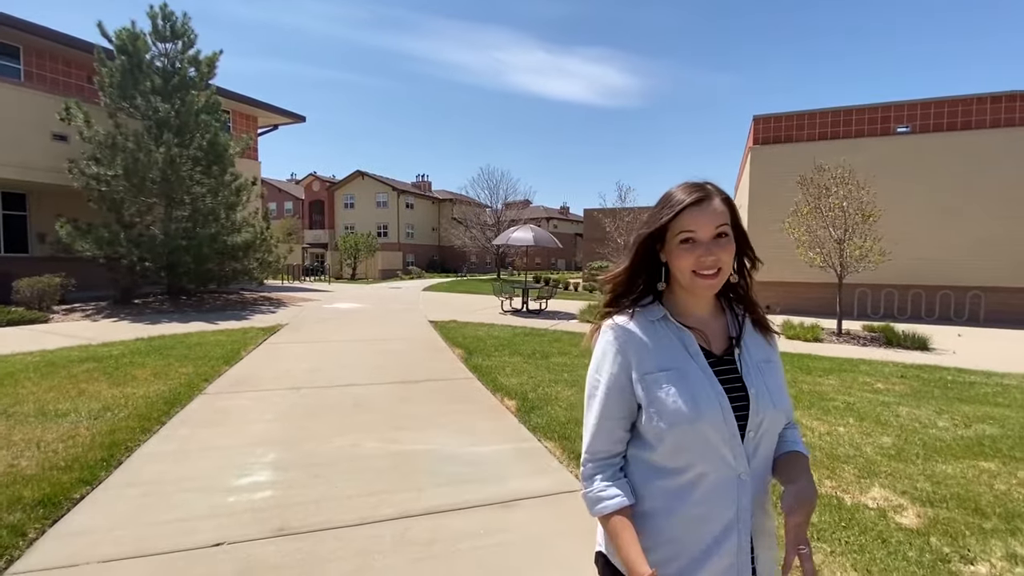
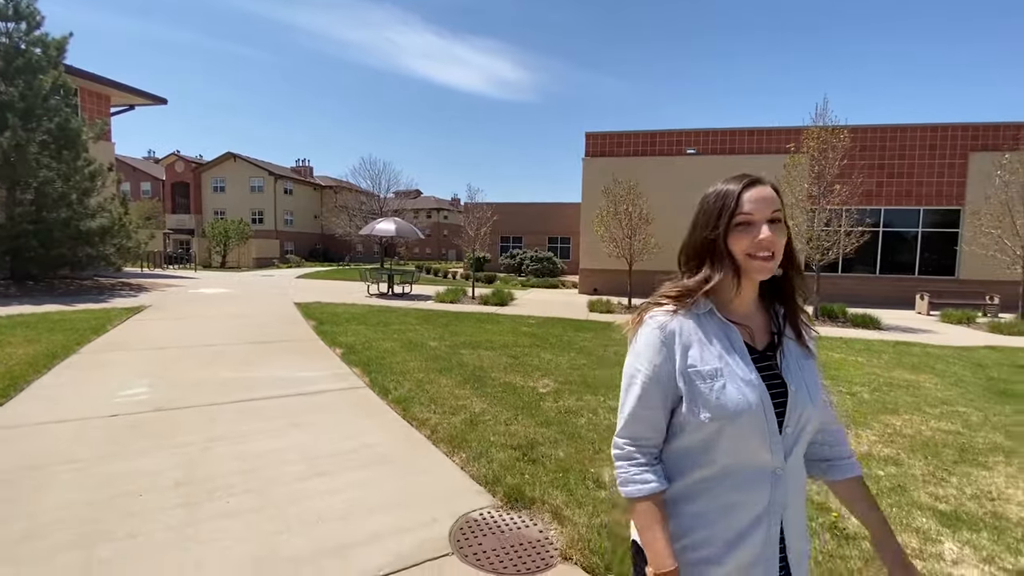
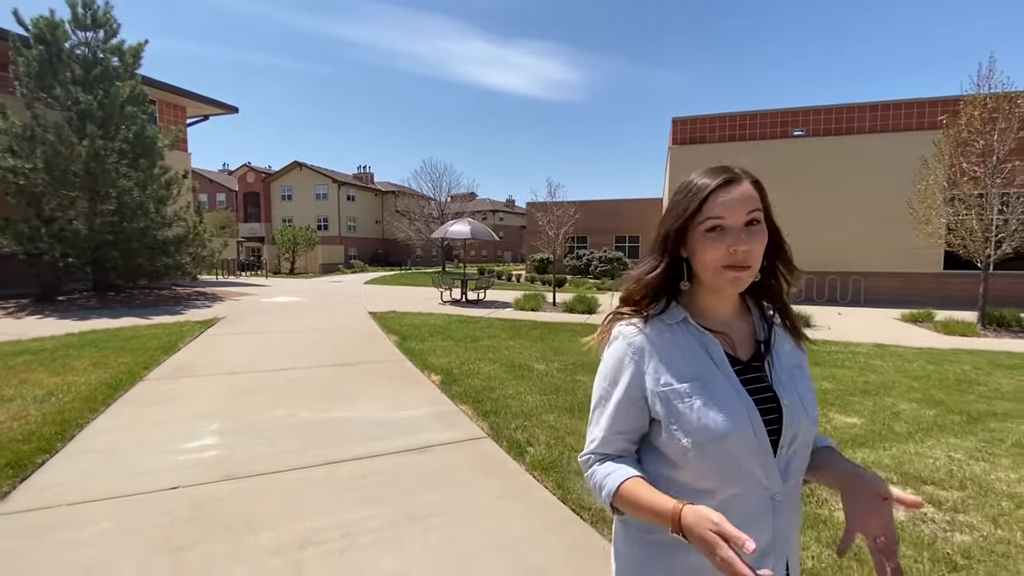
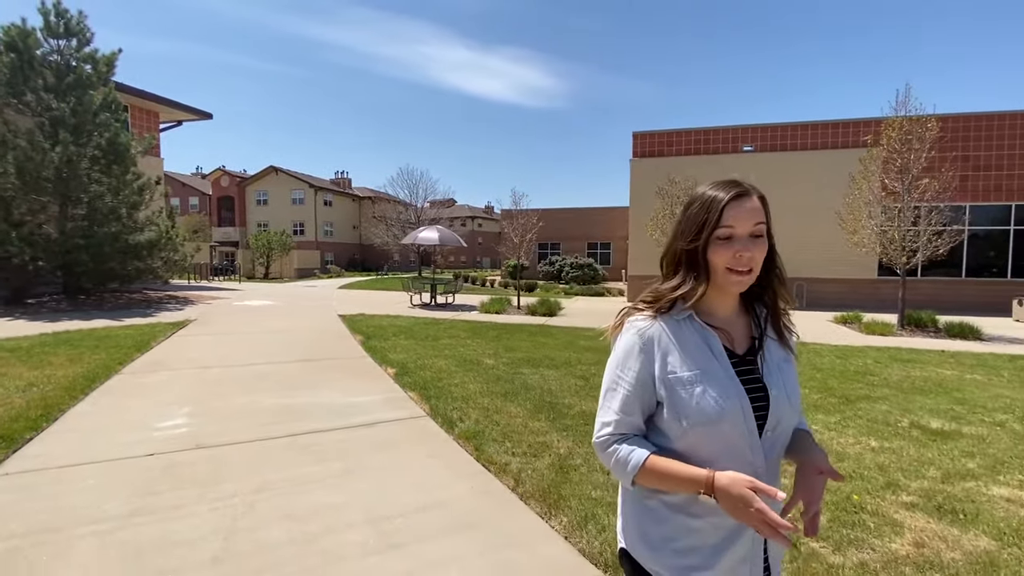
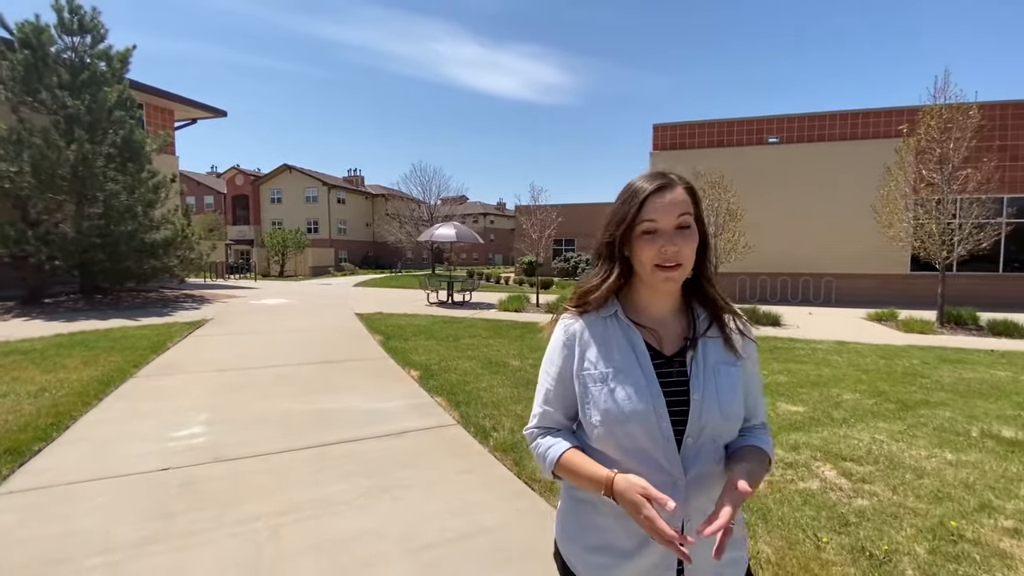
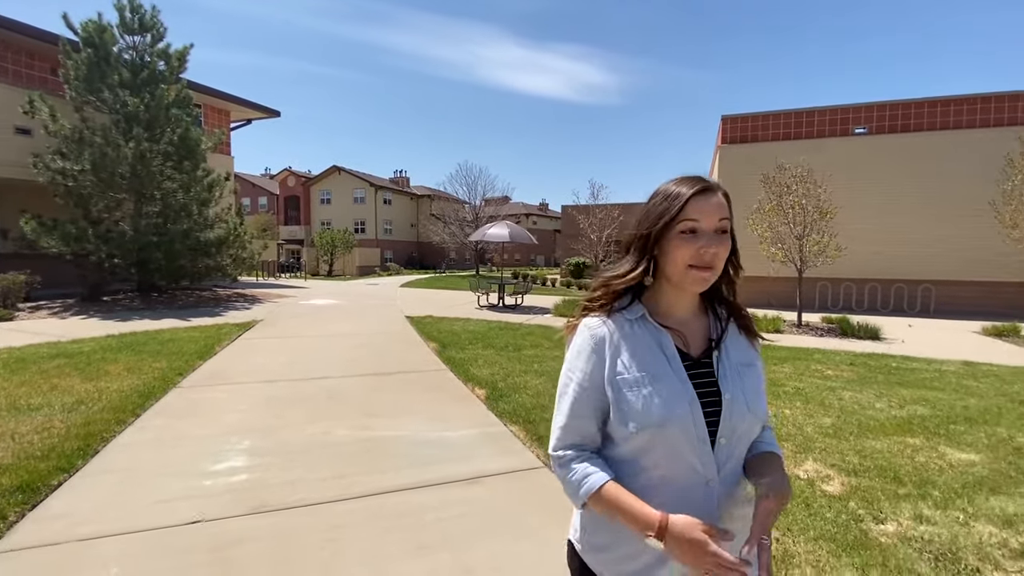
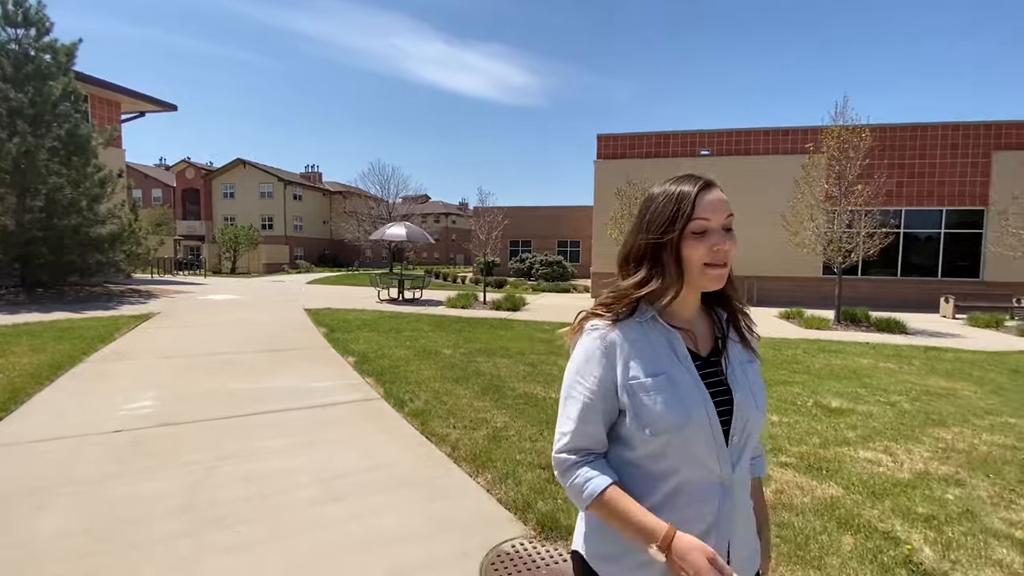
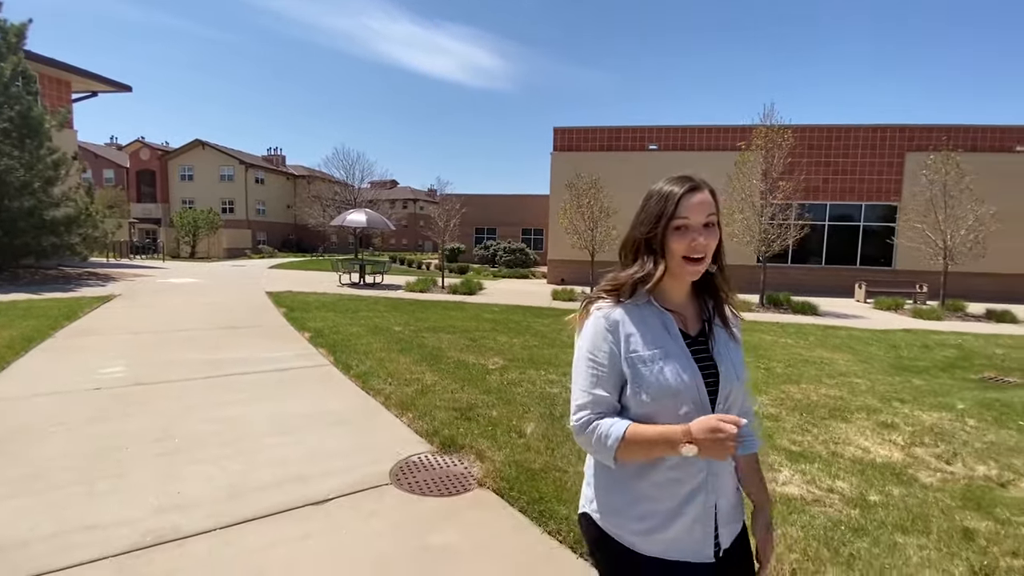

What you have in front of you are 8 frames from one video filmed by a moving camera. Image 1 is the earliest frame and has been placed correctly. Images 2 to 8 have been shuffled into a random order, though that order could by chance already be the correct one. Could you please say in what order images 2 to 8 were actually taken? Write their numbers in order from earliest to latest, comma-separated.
6, 3, 5, 4, 7, 2, 8
